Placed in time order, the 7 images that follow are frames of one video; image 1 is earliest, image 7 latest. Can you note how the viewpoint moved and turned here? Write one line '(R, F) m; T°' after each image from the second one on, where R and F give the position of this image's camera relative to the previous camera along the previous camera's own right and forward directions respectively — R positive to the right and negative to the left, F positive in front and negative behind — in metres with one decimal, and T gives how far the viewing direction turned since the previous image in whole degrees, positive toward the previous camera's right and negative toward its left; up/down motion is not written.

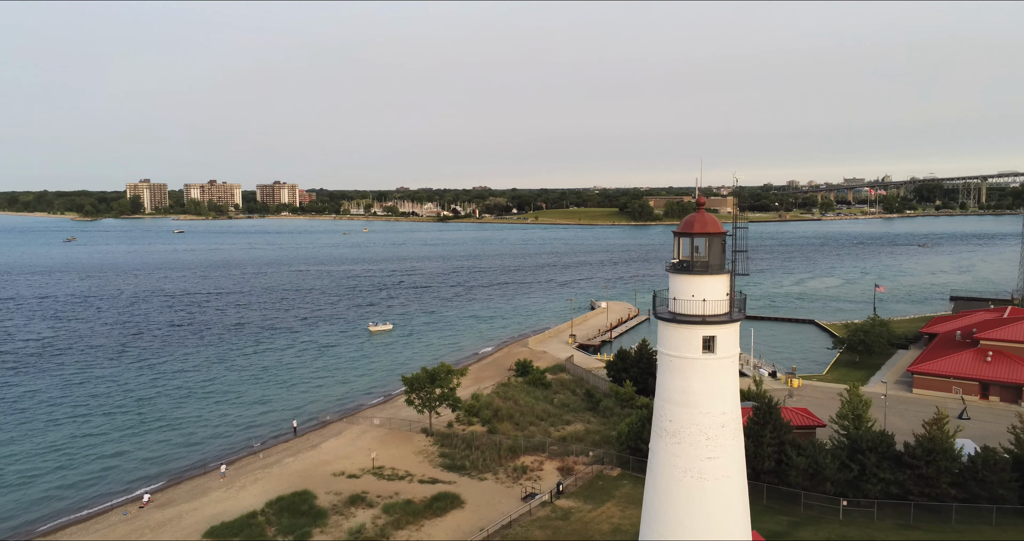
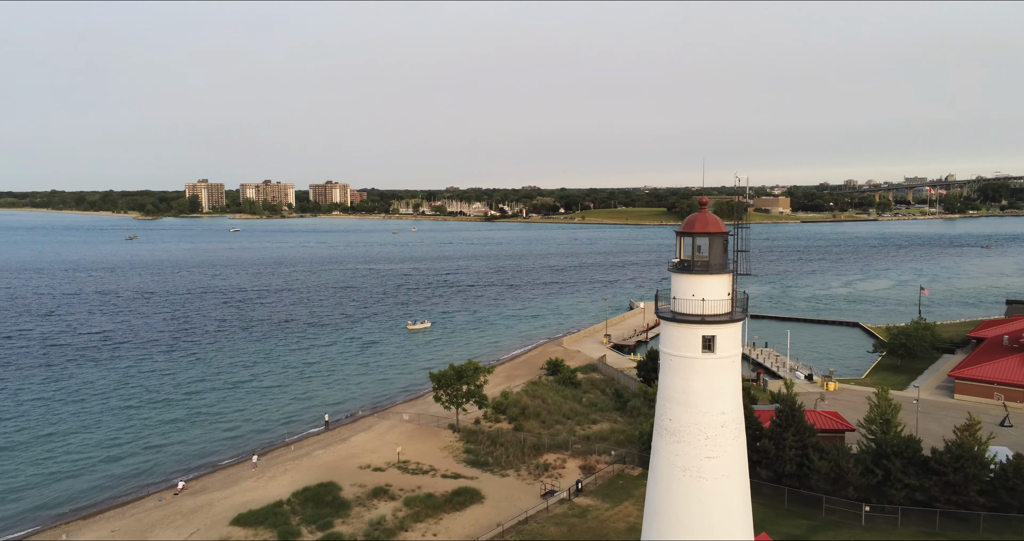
(+0.8, -0.2) m; -4°
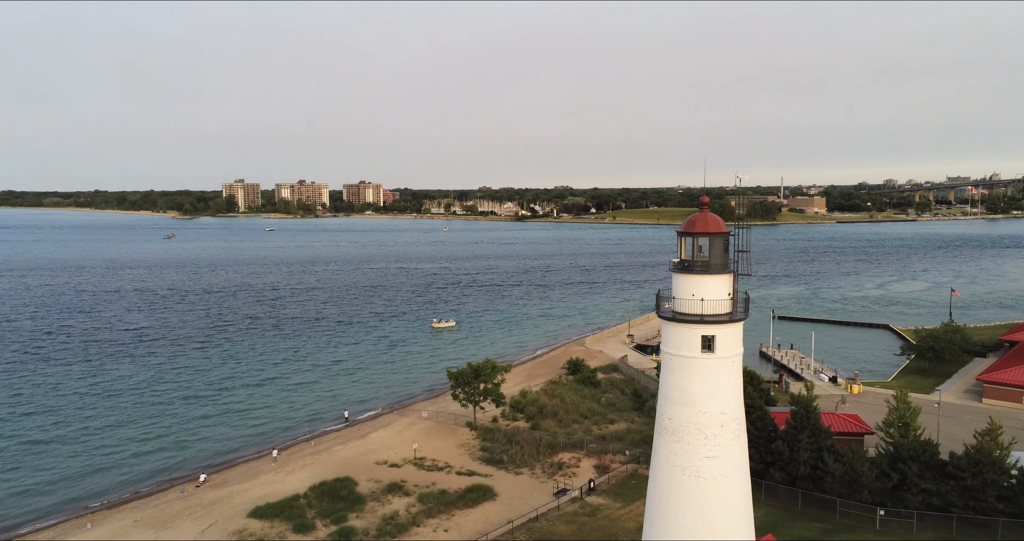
(+0.5, -0.1) m; -2°
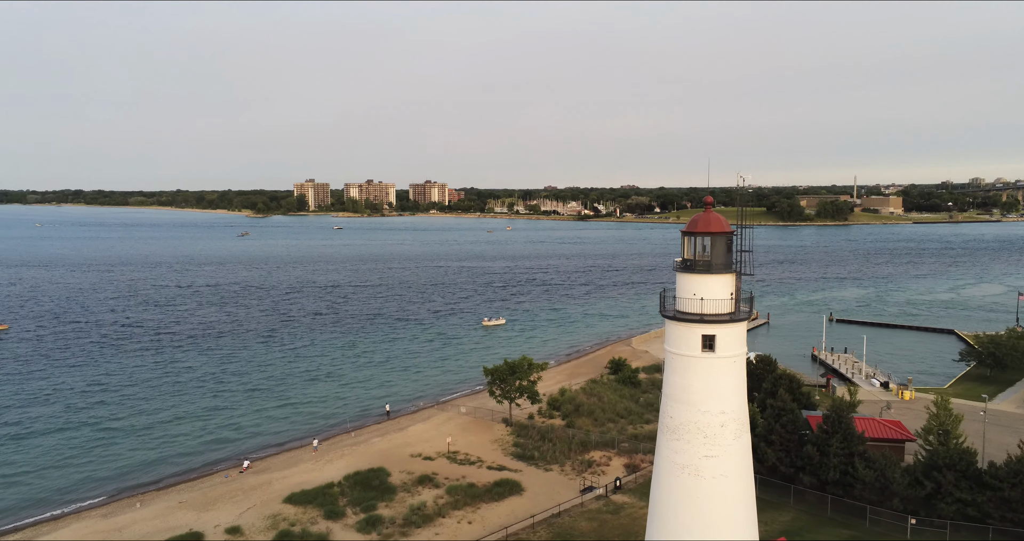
(+1.1, -0.3) m; -5°
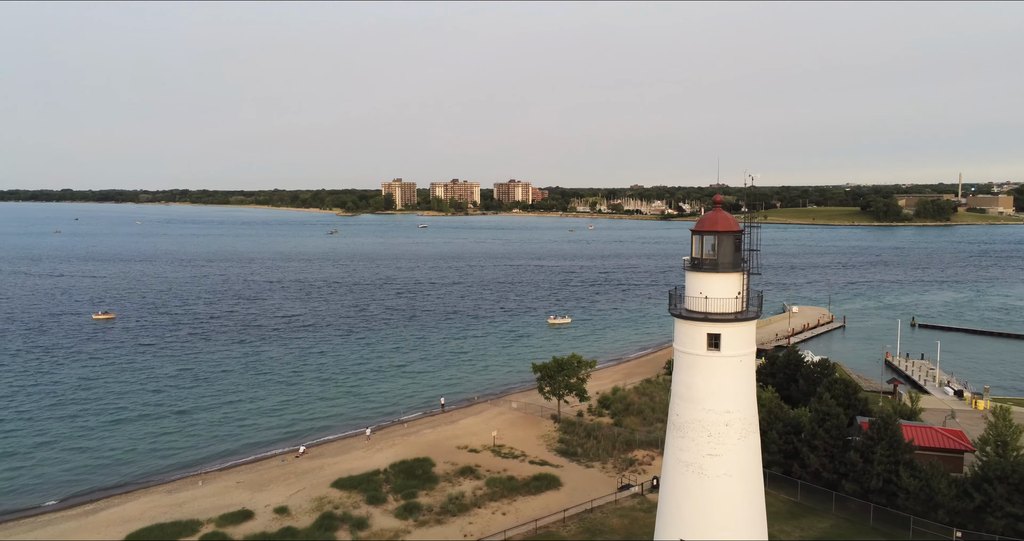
(+1.3, -0.3) m; -7°
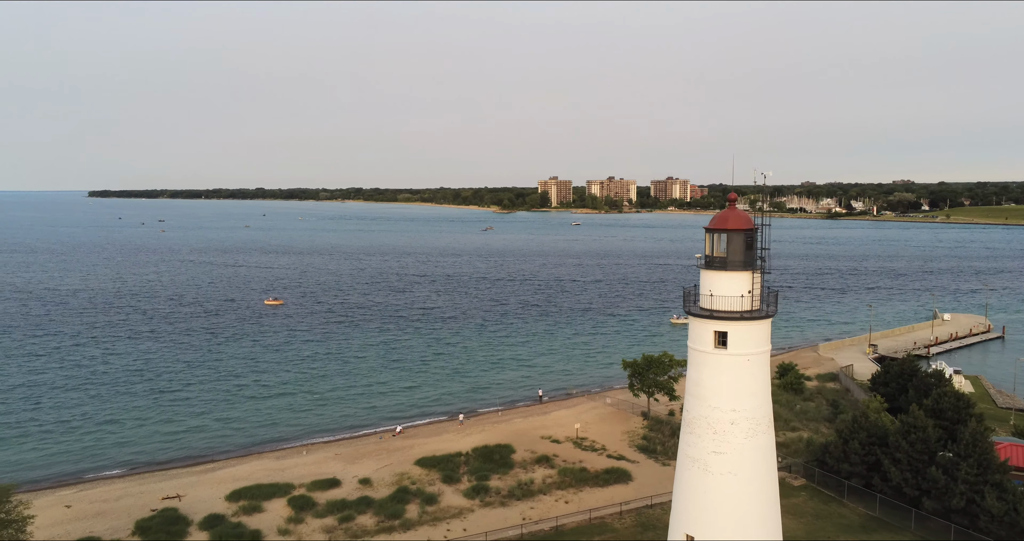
(+2.6, -0.5) m; -12°
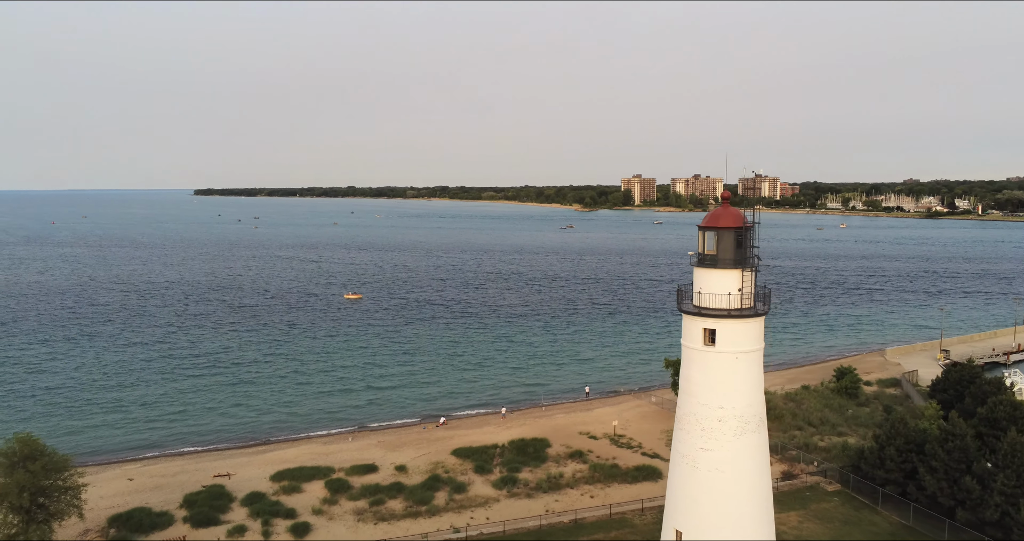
(+1.6, -0.4) m; -7°
